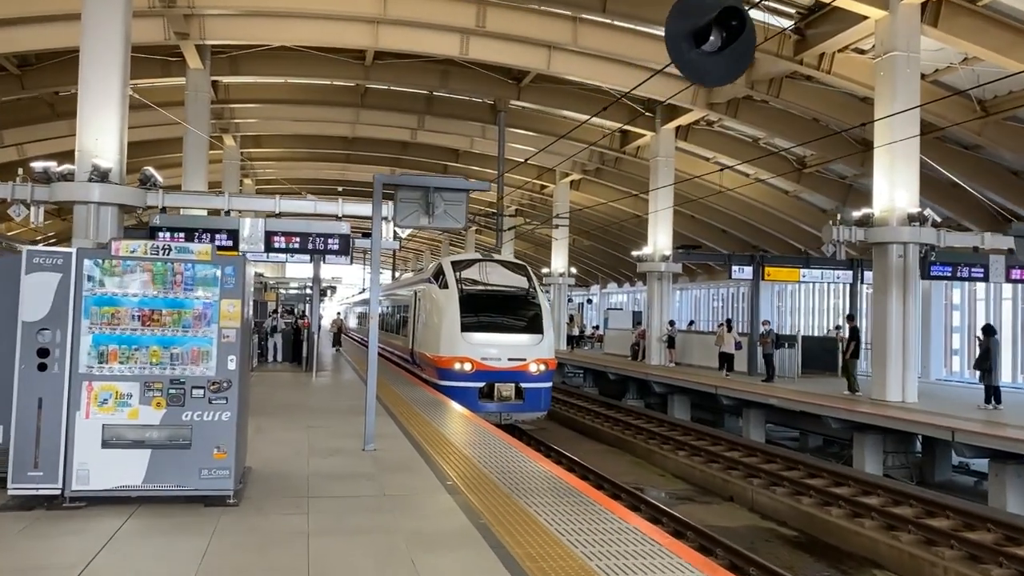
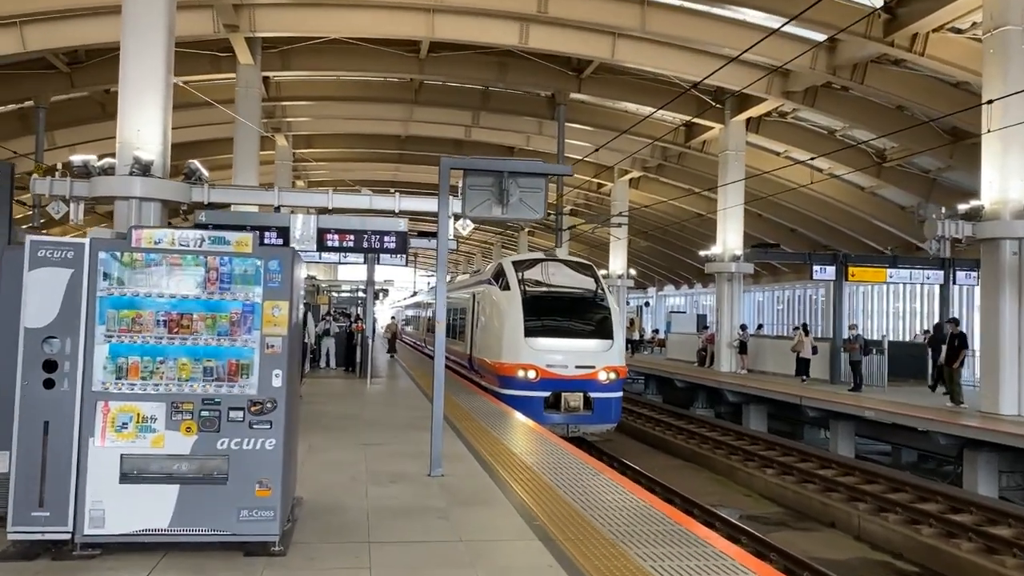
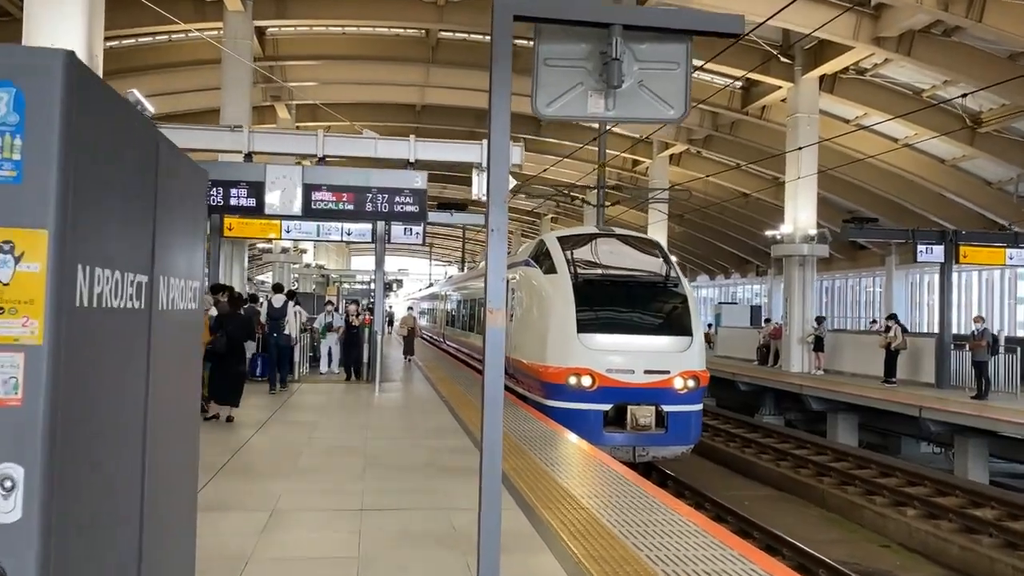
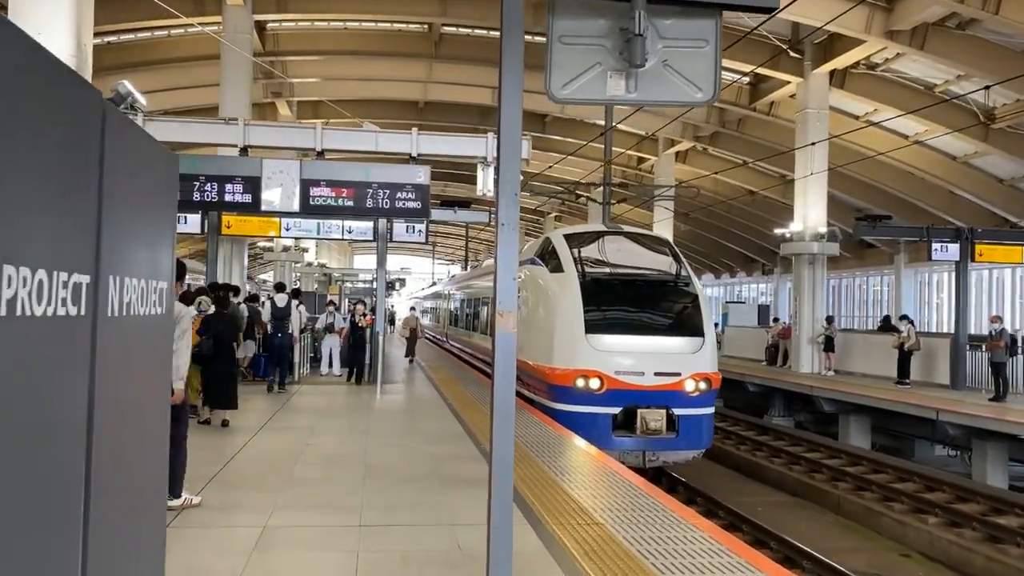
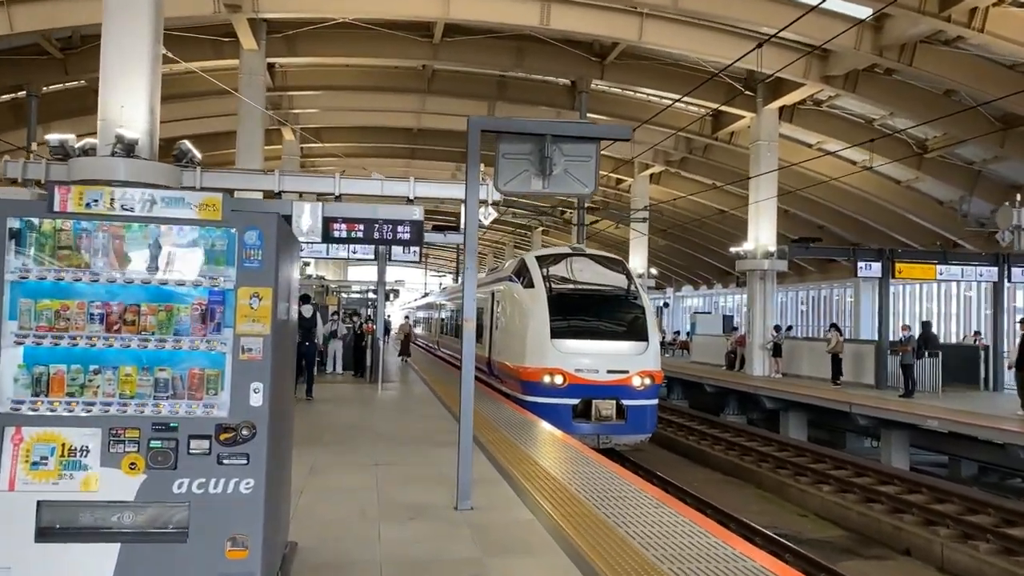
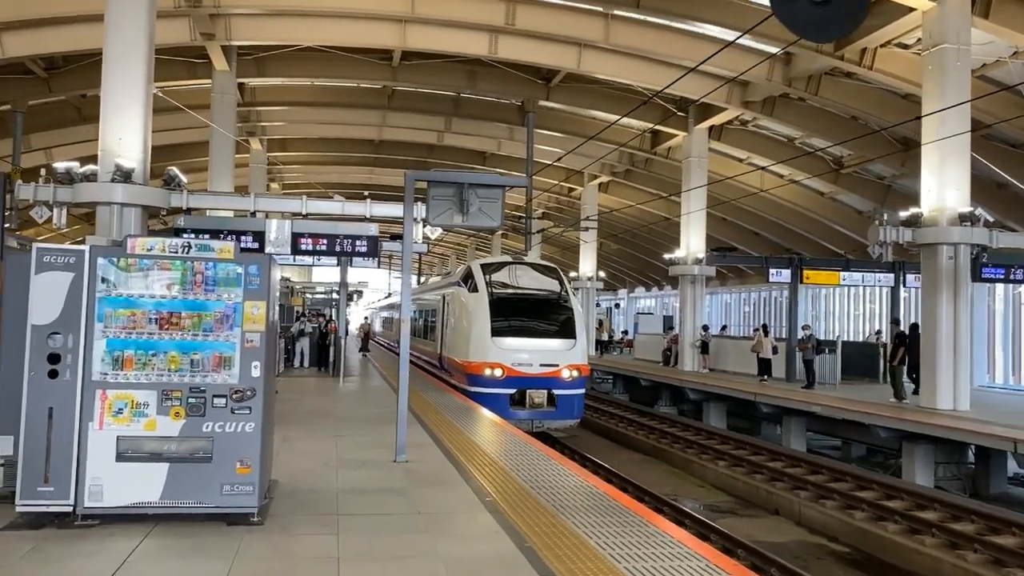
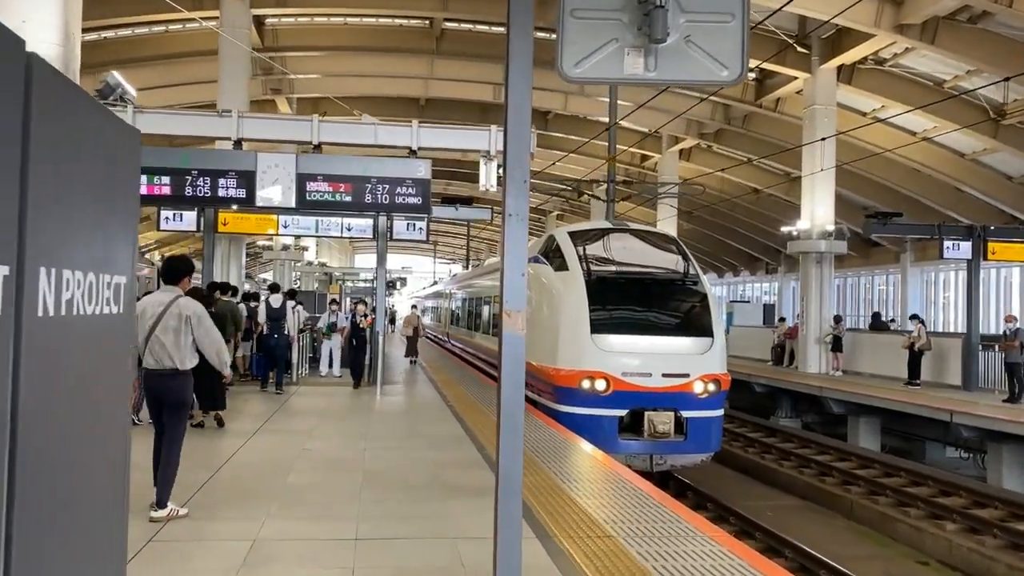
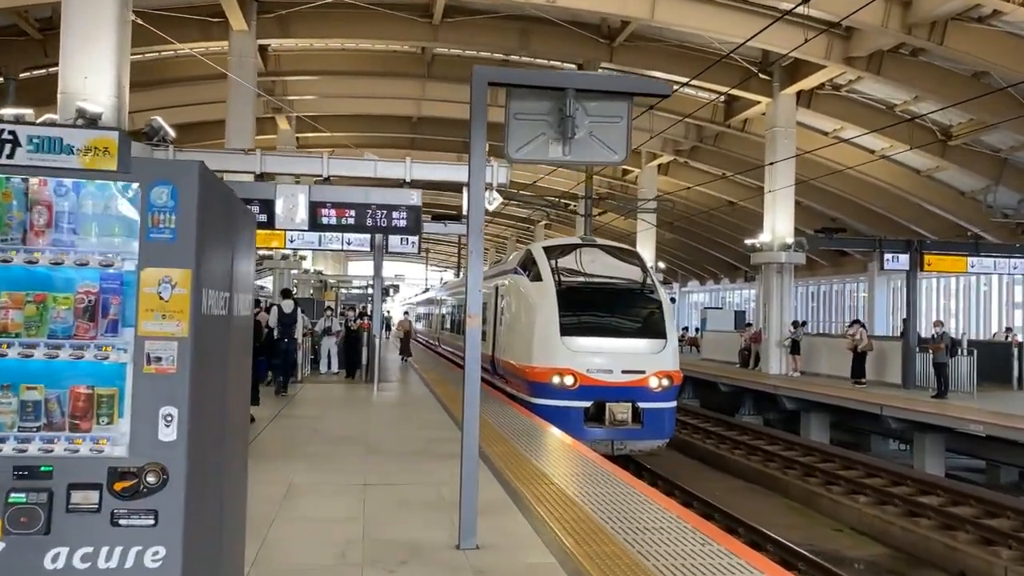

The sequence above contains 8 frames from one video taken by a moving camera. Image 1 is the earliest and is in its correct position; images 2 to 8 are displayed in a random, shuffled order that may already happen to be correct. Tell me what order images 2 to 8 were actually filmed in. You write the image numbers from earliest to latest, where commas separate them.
6, 2, 5, 8, 3, 4, 7
